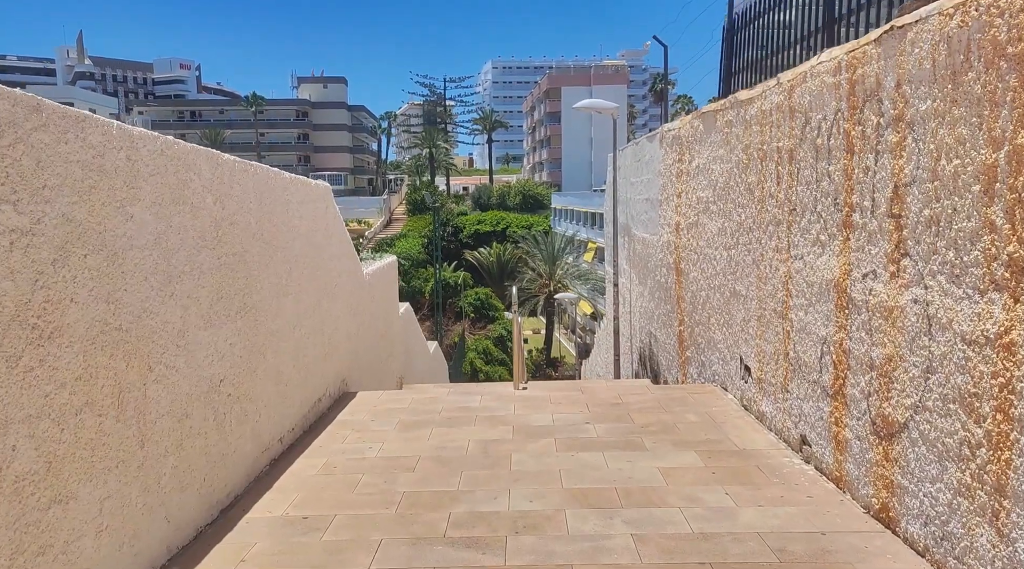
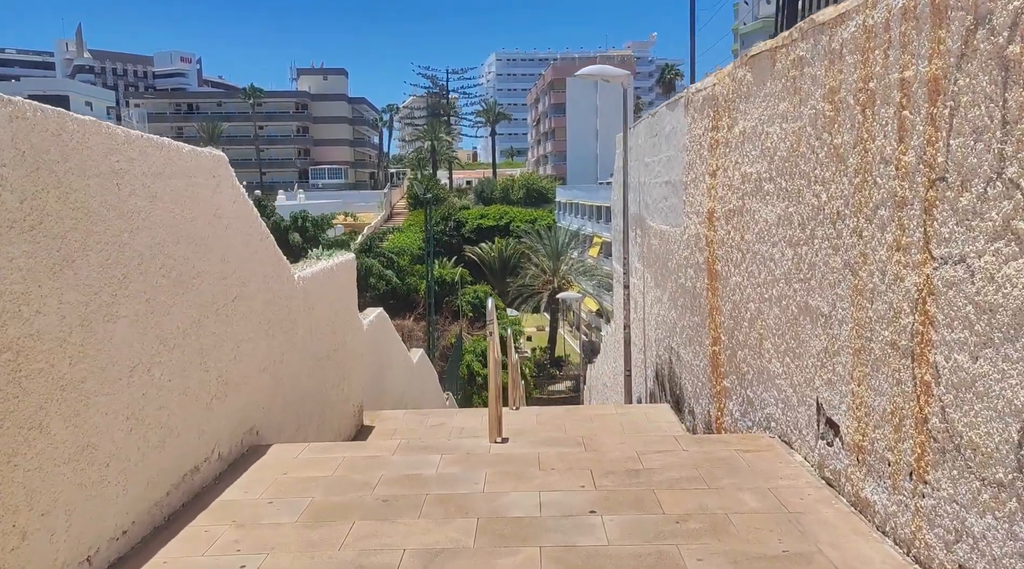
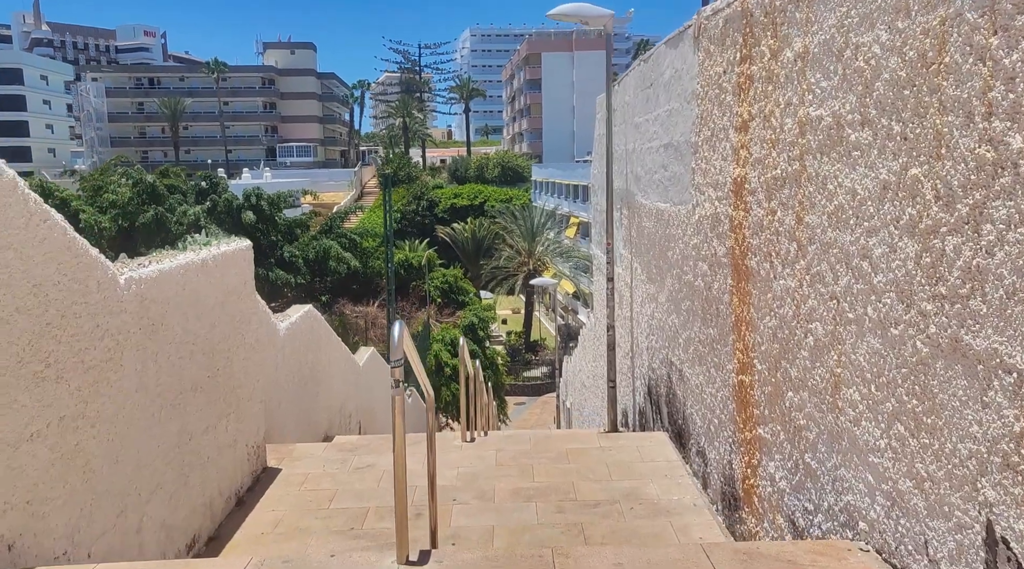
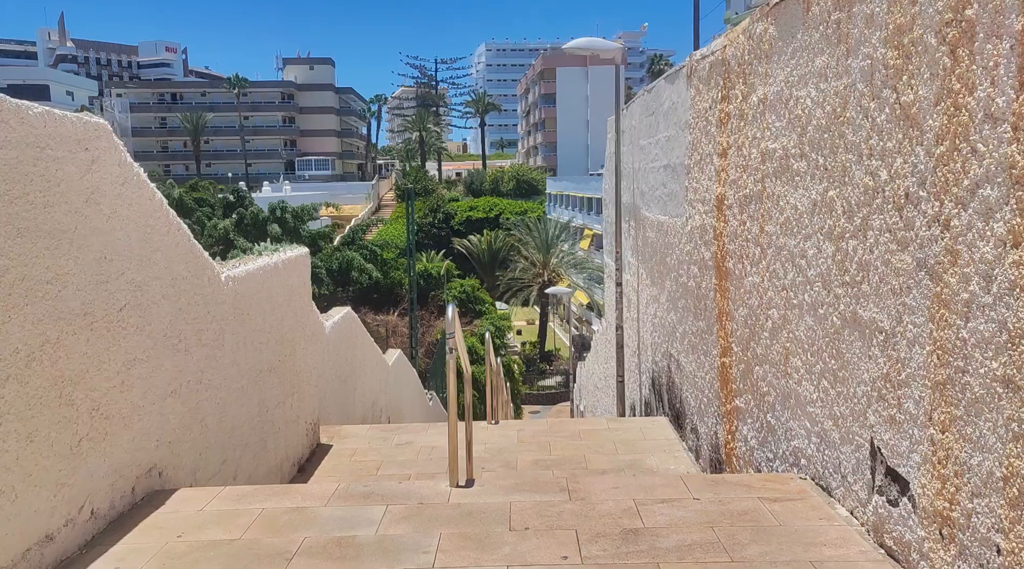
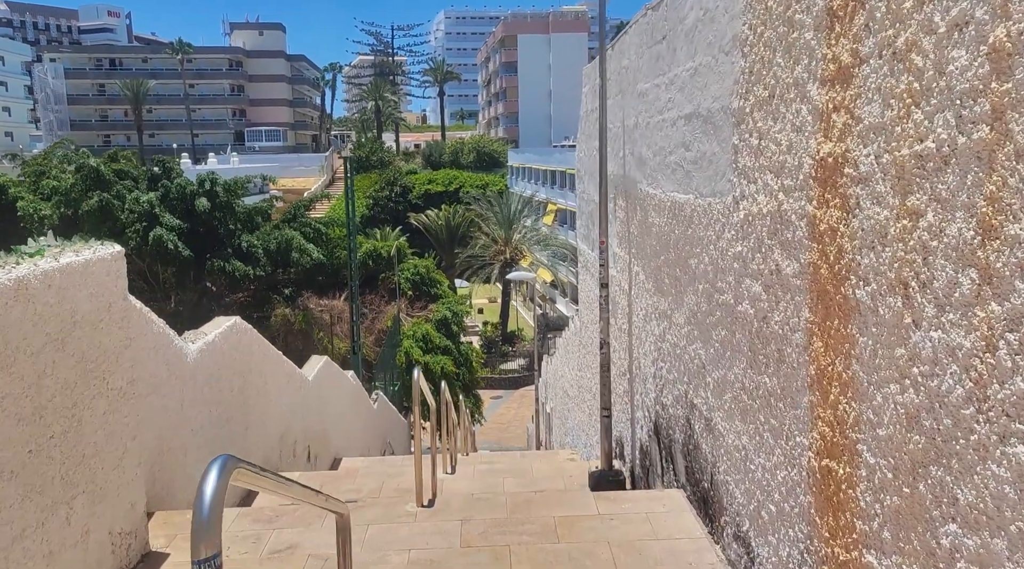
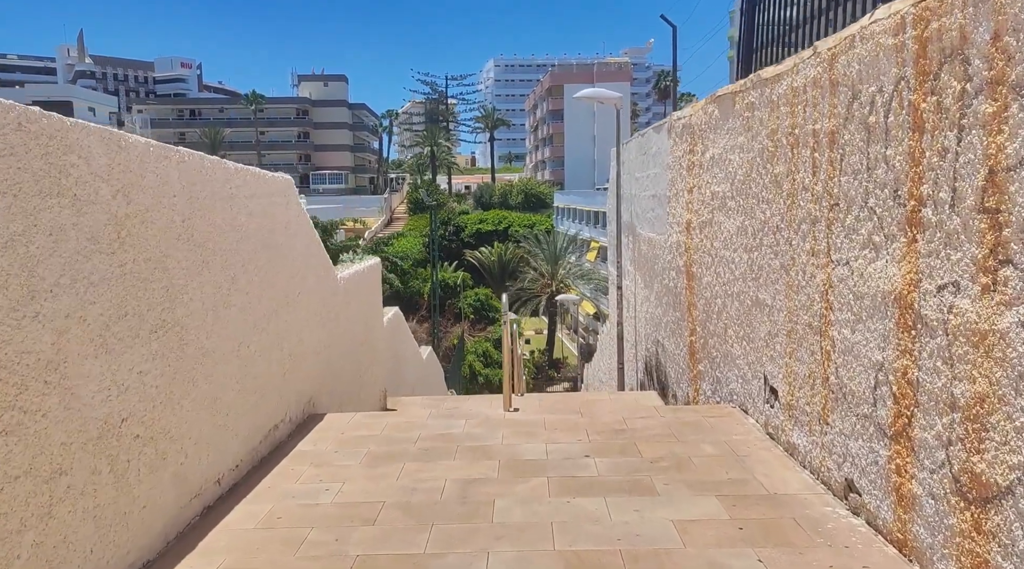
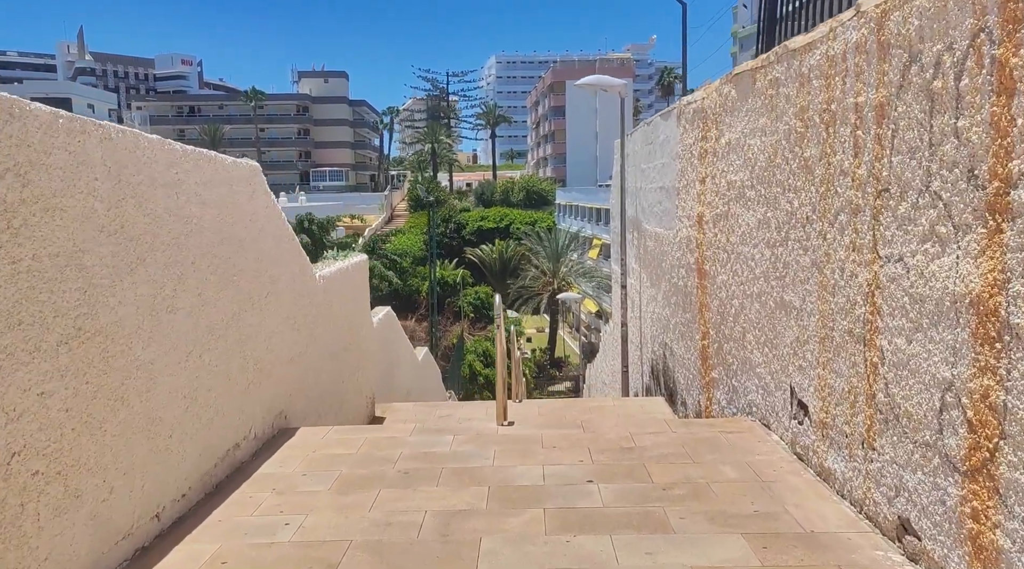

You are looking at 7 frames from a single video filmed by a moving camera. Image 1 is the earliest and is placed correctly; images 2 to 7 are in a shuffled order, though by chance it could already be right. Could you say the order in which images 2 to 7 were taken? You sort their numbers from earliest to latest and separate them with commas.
6, 7, 2, 4, 3, 5
